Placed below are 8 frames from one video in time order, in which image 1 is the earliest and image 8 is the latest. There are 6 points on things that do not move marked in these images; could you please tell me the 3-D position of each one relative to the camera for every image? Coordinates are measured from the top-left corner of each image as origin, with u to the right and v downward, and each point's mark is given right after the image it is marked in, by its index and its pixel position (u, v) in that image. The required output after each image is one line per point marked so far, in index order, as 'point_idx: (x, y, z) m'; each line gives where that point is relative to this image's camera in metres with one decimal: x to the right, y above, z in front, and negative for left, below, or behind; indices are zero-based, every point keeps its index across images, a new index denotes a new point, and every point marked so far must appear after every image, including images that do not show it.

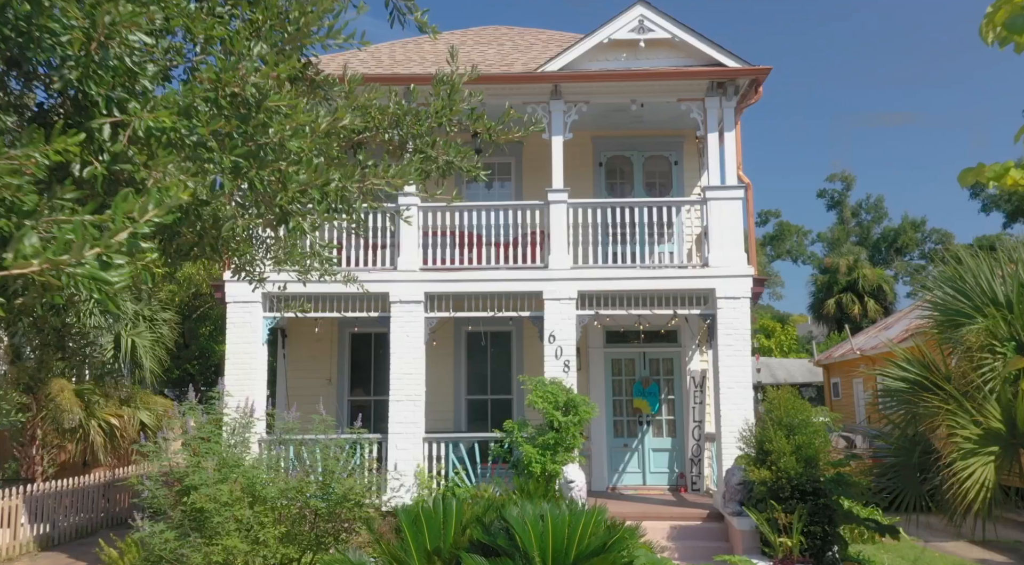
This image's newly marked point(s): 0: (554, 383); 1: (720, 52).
0: (+0.5, -1.1, +9.1) m
1: (+2.7, +3.0, +10.5) m
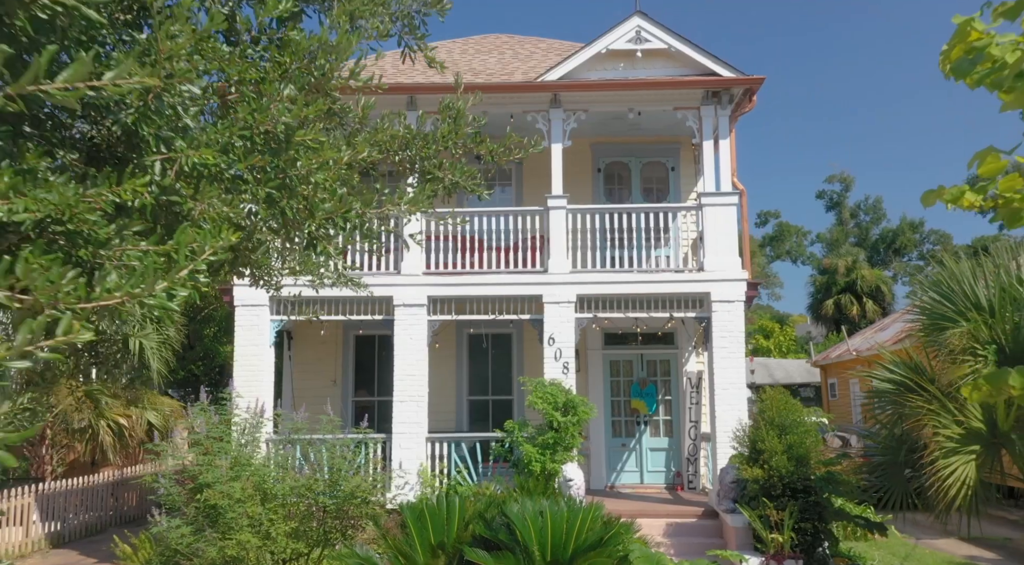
0: (+0.5, -1.2, +9.4) m
1: (+2.7, +2.9, +10.8) m
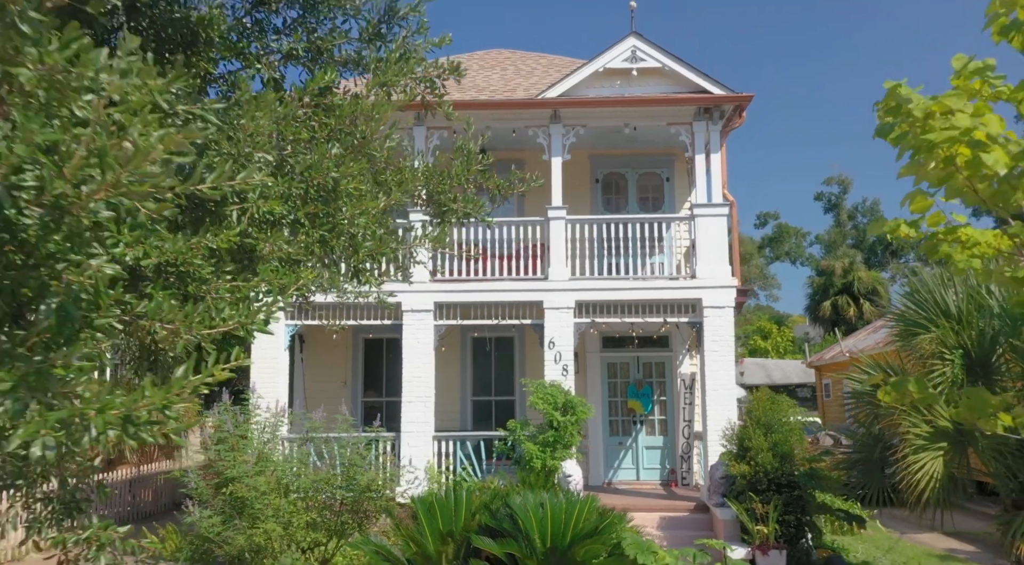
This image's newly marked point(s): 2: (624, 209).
0: (+0.5, -1.3, +10.0) m
1: (+2.7, +2.9, +11.4) m
2: (+1.8, +1.2, +12.9) m
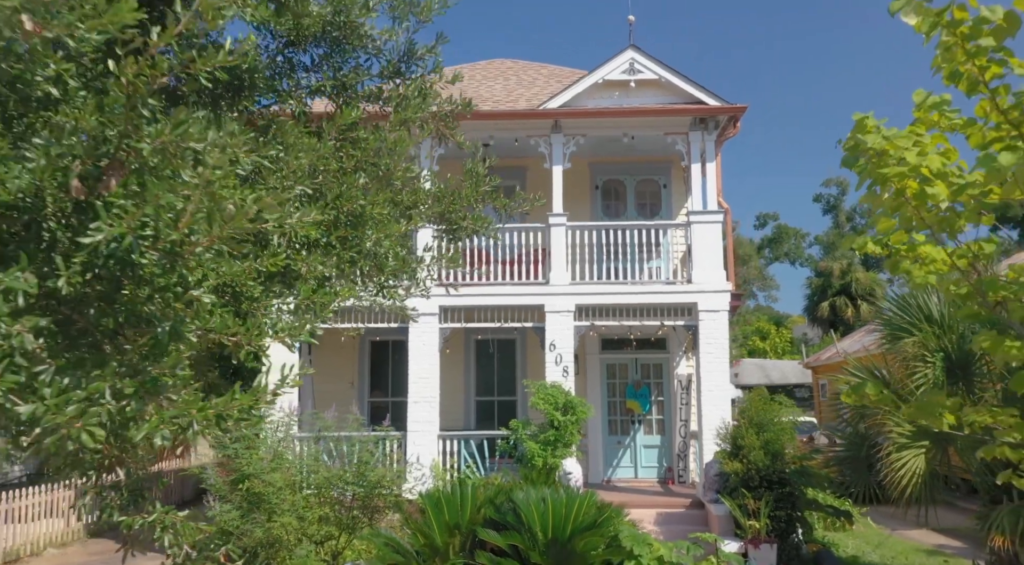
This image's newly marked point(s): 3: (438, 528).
0: (+0.5, -1.3, +10.4) m
1: (+2.8, +2.8, +11.8) m
2: (+1.8, +1.1, +13.3) m
3: (-0.7, -2.2, +7.2) m
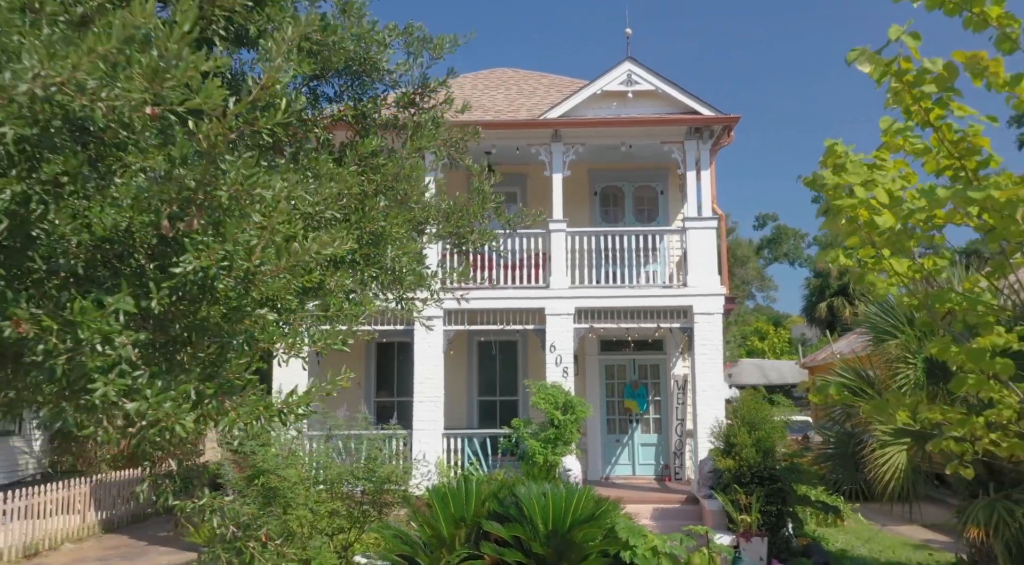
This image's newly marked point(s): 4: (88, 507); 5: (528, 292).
0: (+0.6, -1.4, +10.8) m
1: (+2.8, +2.7, +12.2) m
2: (+1.9, +1.1, +13.7) m
3: (-0.6, -2.3, +7.7) m
4: (-7.3, -3.9, +13.8) m
5: (+0.2, -0.1, +12.0) m
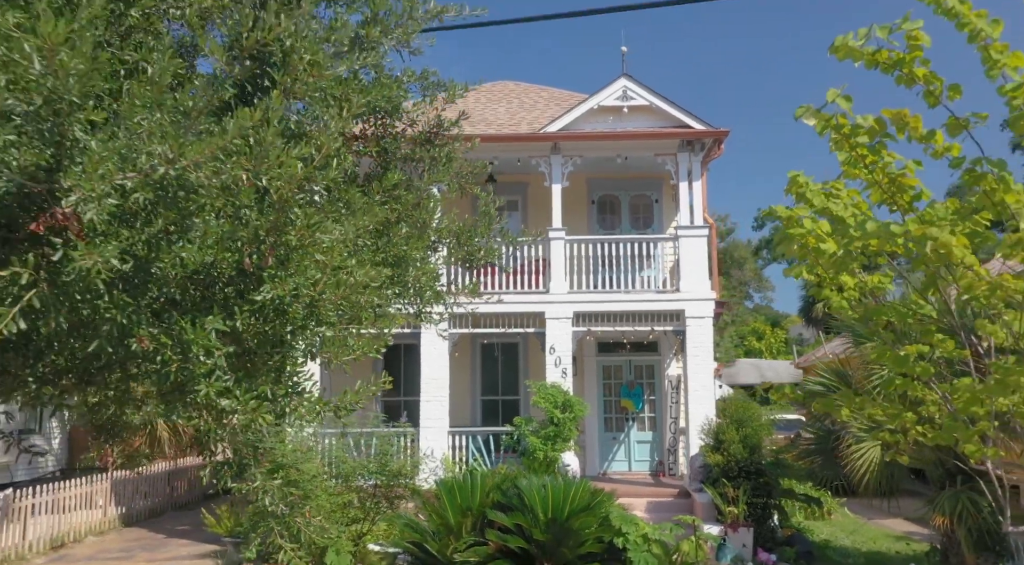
0: (+0.6, -1.5, +11.5) m
1: (+2.8, +2.7, +12.9) m
2: (+1.9, +1.0, +14.4) m
3: (-0.6, -2.4, +8.3) m
4: (-7.3, -4.0, +14.5) m
5: (+0.3, -0.2, +12.6) m
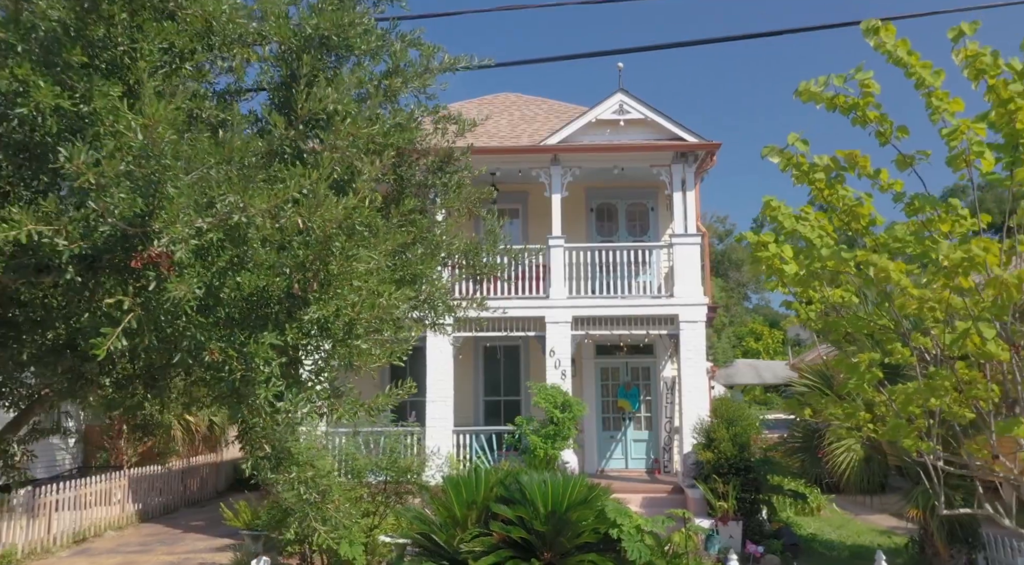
0: (+0.6, -1.6, +12.1) m
1: (+2.8, +2.6, +13.4) m
2: (+1.9, +0.9, +15.0) m
3: (-0.6, -2.5, +8.9) m
4: (-7.2, -4.0, +15.1) m
5: (+0.3, -0.3, +13.2) m
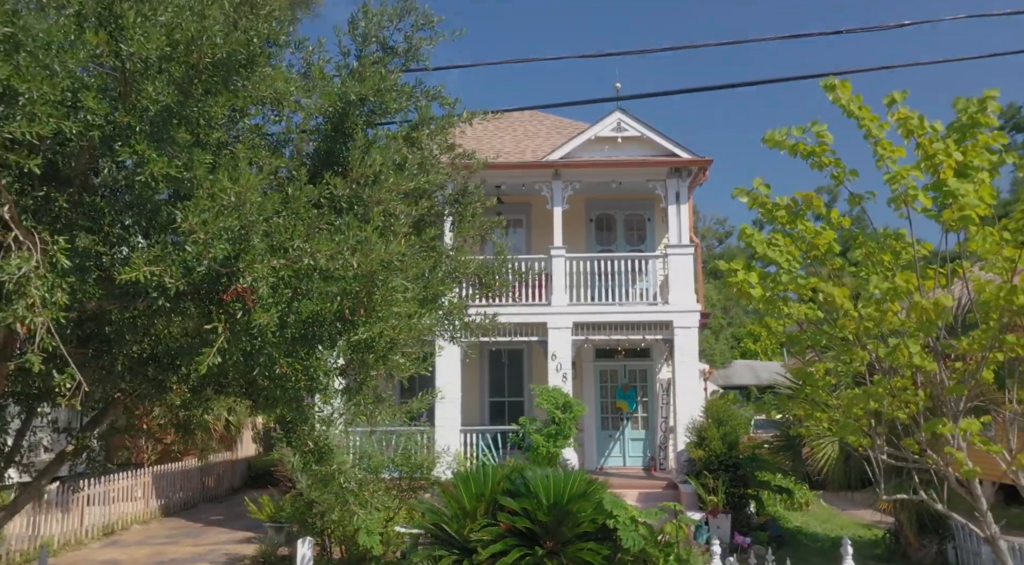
0: (+0.7, -1.7, +12.9) m
1: (+2.9, +2.4, +14.3) m
2: (+2.0, +0.8, +15.8) m
3: (-0.5, -2.6, +9.8) m
4: (-7.2, -4.2, +15.9) m
5: (+0.4, -0.5, +14.0) m
